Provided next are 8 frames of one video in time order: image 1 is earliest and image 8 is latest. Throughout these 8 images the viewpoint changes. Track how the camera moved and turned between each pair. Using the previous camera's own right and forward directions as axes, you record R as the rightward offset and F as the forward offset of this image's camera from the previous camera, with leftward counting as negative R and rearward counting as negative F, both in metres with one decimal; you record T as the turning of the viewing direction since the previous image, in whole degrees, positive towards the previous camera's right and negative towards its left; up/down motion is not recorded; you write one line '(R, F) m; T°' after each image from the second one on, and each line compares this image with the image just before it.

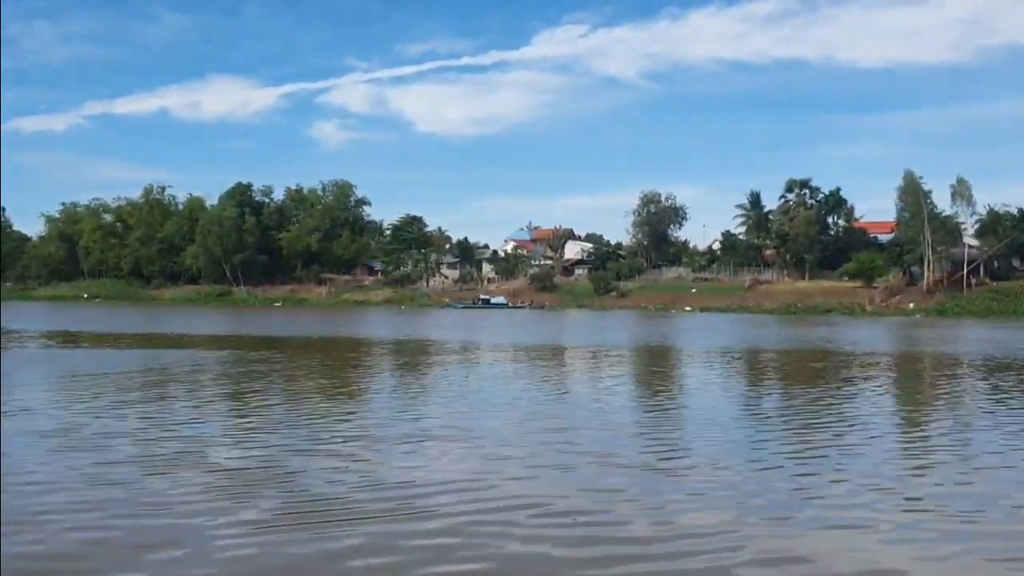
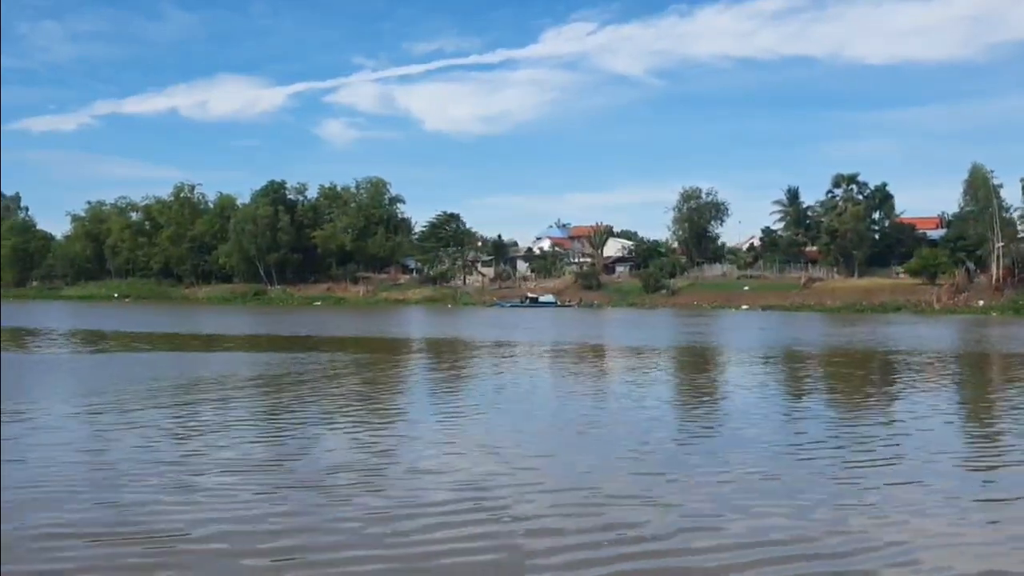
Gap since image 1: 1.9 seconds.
(-1.0, +0.6) m; -1°
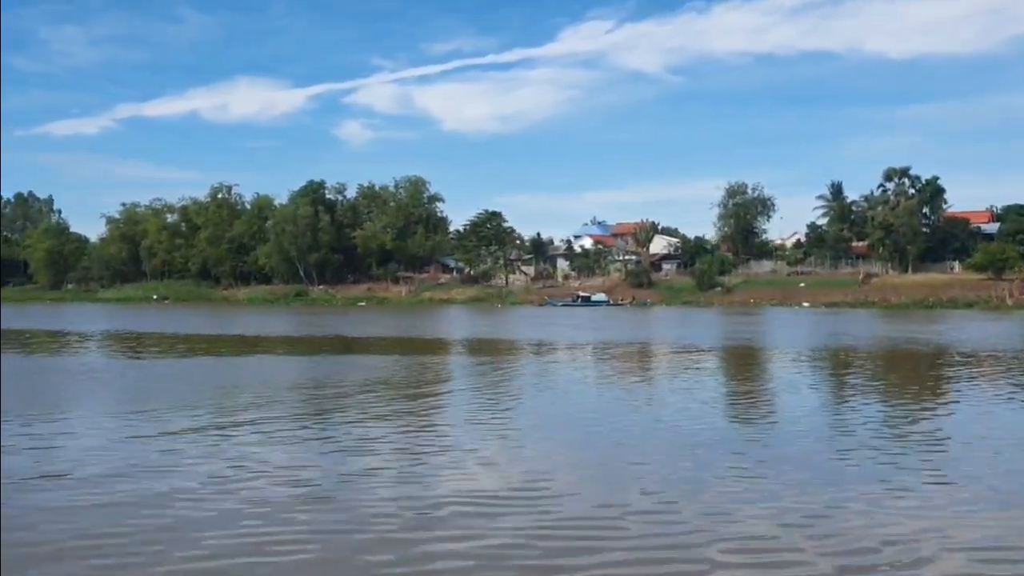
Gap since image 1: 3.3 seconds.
(-0.8, +0.5) m; -1°
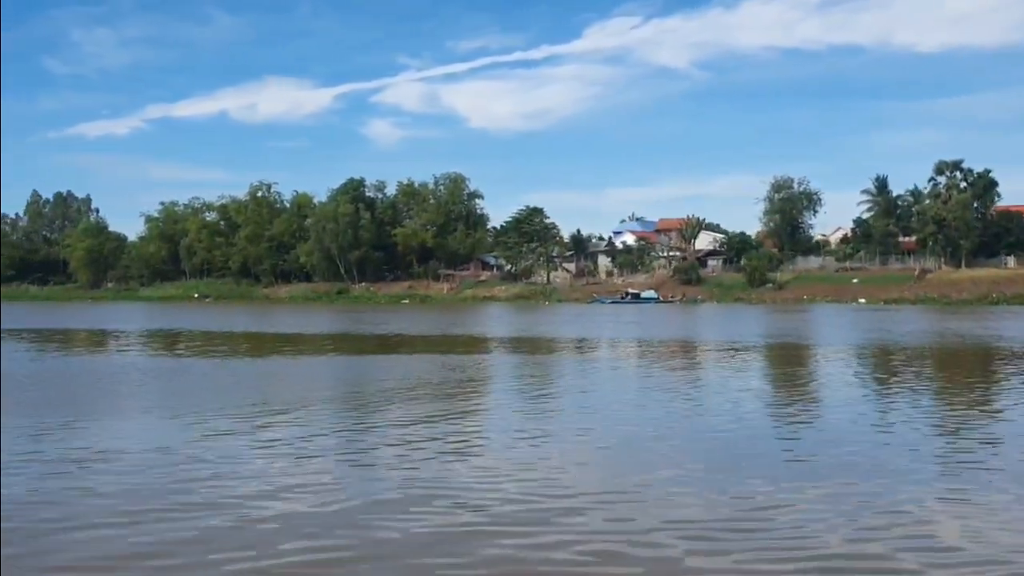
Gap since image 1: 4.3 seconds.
(-0.5, +0.3) m; -2°
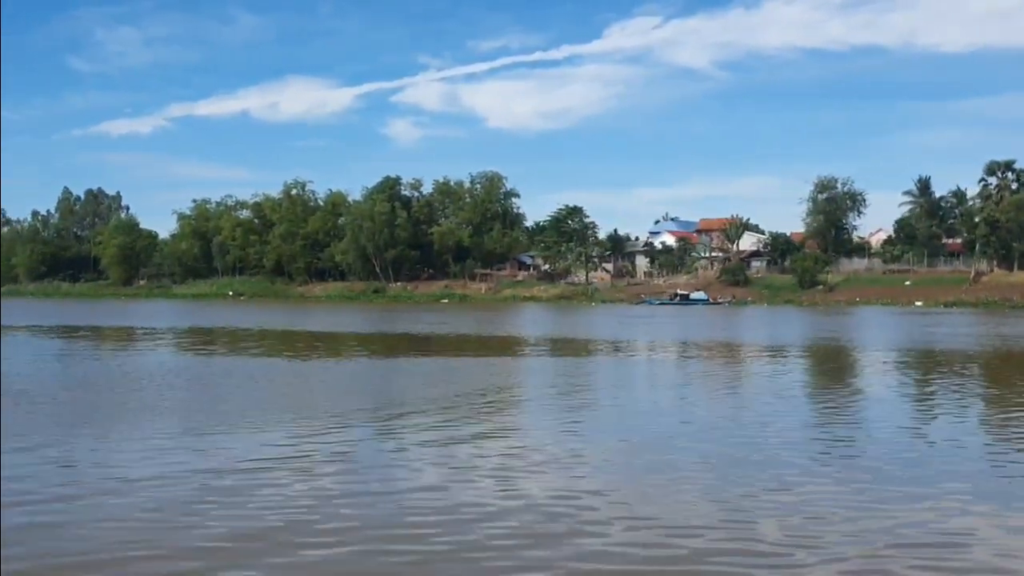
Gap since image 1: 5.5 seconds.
(-0.6, +0.4) m; -1°
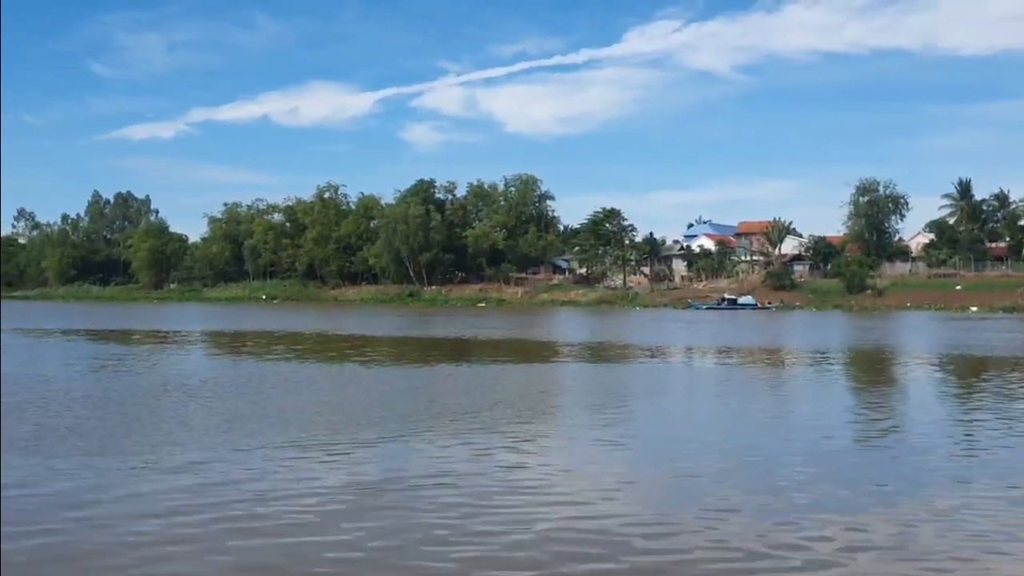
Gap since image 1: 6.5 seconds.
(-0.6, +0.3) m; -1°
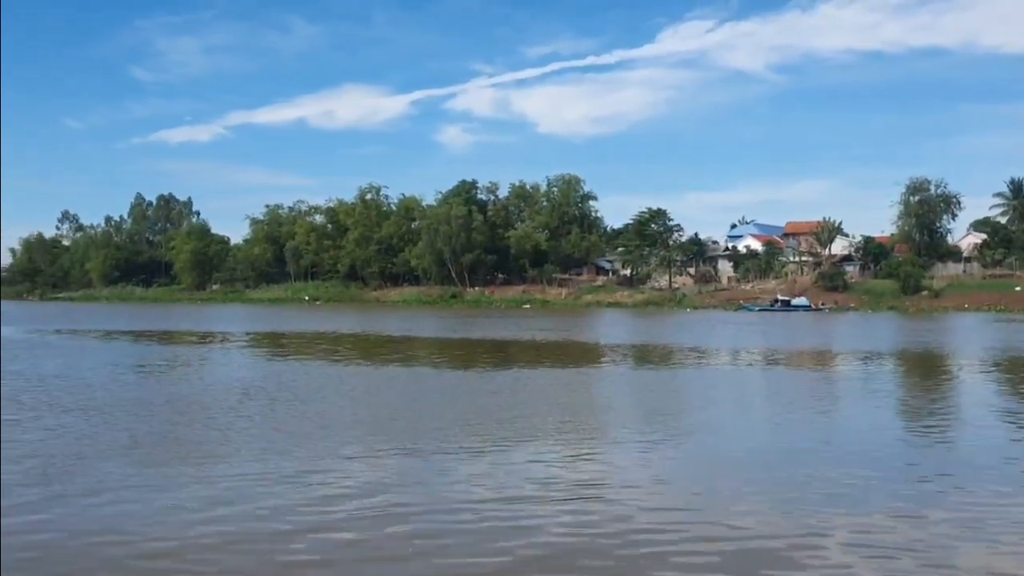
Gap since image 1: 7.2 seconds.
(-0.4, +0.2) m; -2°
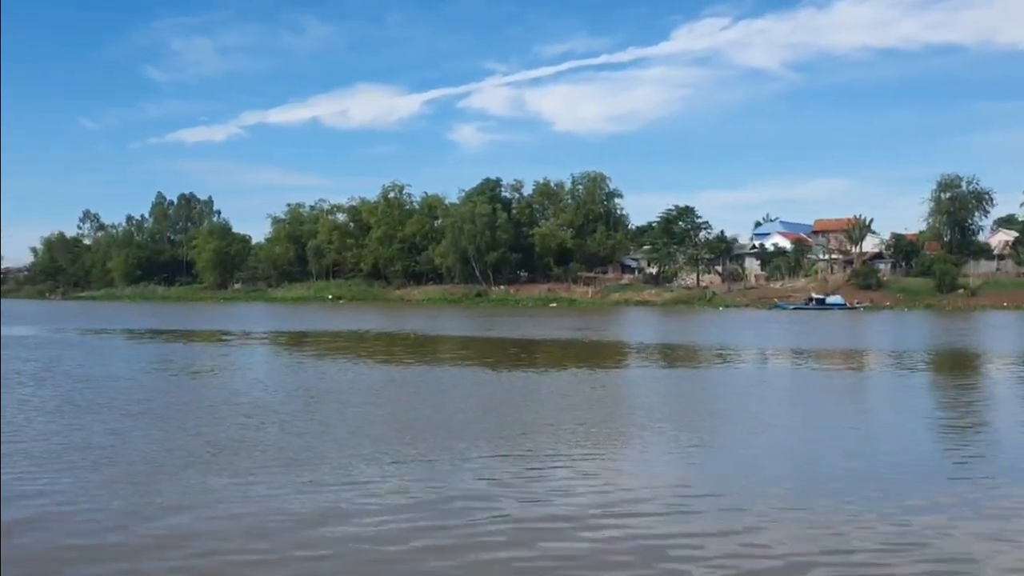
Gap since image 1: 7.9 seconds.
(-0.4, +0.2) m; -1°
